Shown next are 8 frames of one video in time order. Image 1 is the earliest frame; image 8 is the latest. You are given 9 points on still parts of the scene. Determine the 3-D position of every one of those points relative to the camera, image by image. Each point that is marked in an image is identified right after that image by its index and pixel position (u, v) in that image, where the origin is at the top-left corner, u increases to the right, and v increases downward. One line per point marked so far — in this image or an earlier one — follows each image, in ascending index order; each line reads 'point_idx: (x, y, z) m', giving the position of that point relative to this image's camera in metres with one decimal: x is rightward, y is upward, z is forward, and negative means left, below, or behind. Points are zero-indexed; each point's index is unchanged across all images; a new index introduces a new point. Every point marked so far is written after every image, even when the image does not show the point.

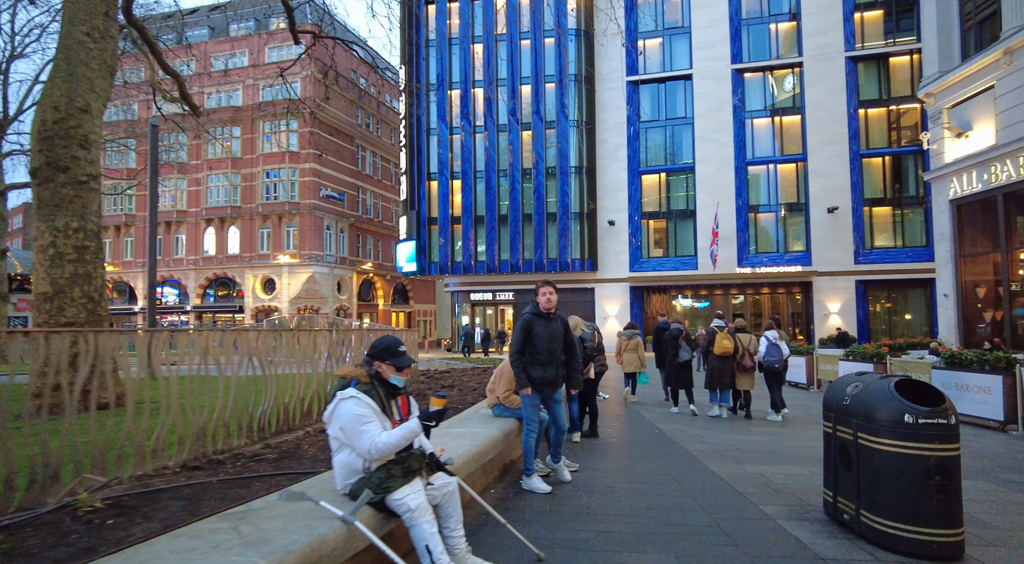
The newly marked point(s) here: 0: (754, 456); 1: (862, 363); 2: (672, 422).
0: (+2.4, -1.8, +6.9) m
1: (+7.1, -1.6, +13.8) m
2: (+2.3, -2.0, +9.8) m
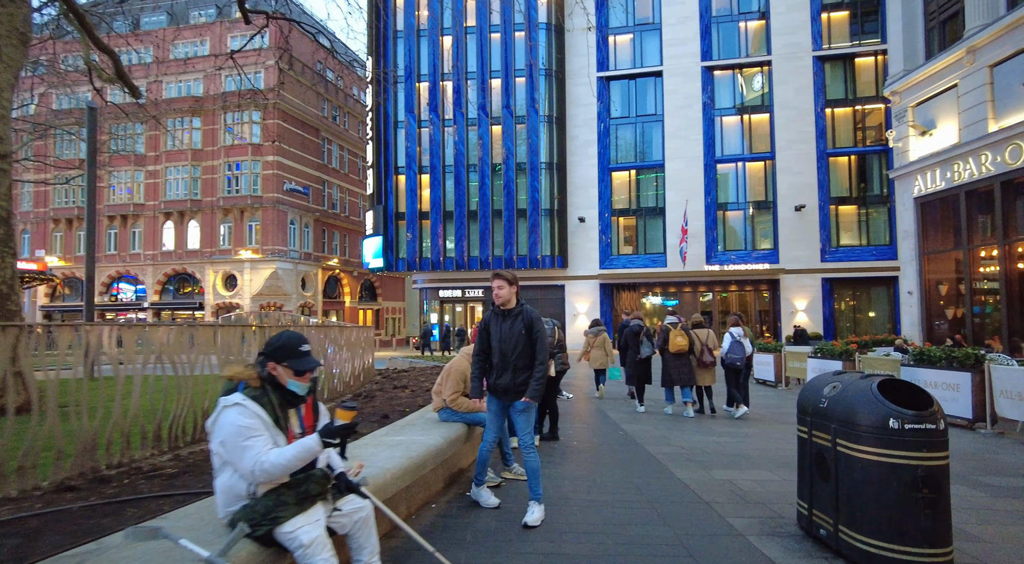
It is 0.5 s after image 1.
0: (+2.0, -1.7, +6.5) m
1: (+6.4, -1.6, +13.6) m
2: (+1.7, -1.9, +9.4) m
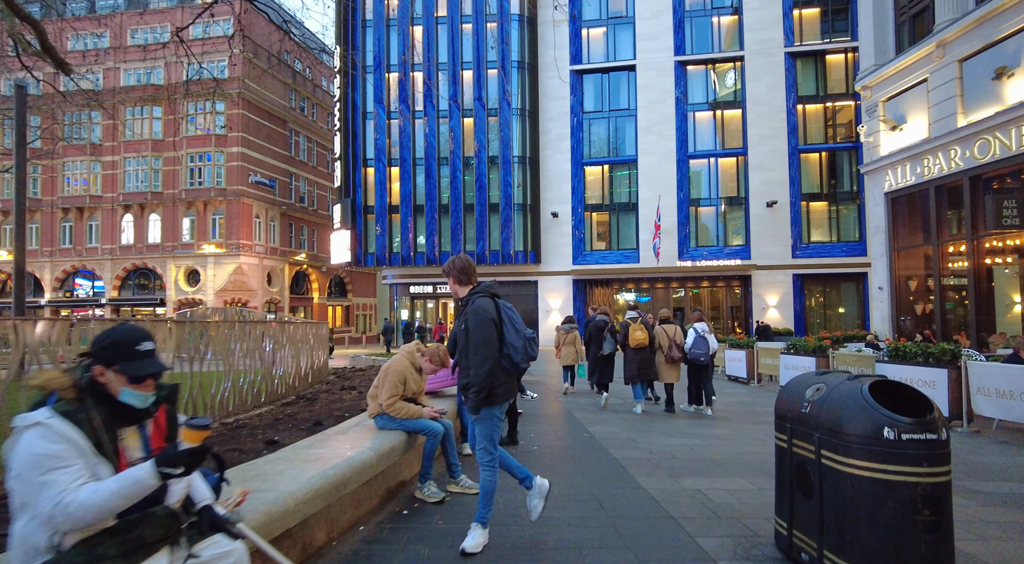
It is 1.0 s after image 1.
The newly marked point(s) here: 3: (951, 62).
0: (+1.6, -1.6, +6.0) m
1: (+5.7, -1.4, +13.3) m
2: (+1.2, -1.8, +8.9) m
3: (+12.0, +6.0, +18.7) m
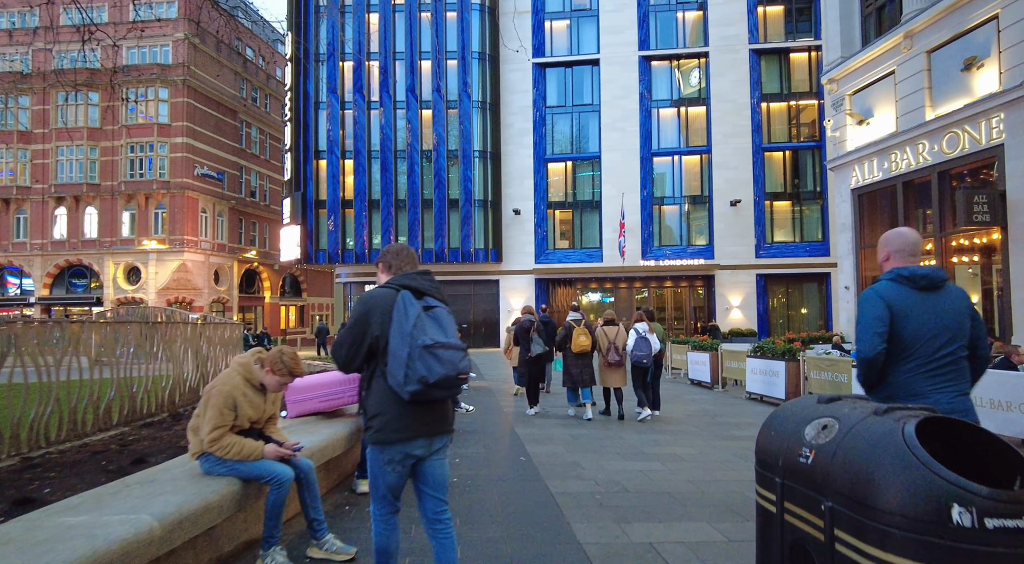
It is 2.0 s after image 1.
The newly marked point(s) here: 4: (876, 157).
0: (+0.9, -1.6, +4.8) m
1: (+4.7, -1.4, +12.2) m
2: (+0.4, -1.8, +7.7) m
3: (+10.8, +6.1, +18.0) m
4: (+10.5, +3.6, +19.8) m
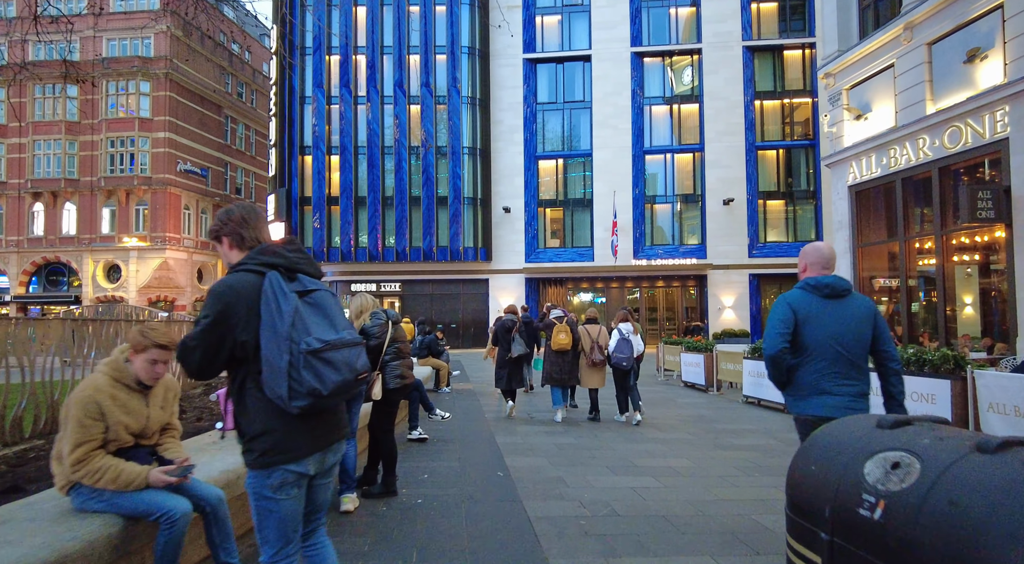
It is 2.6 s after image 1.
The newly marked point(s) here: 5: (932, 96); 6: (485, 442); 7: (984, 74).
0: (+0.7, -1.5, +4.1) m
1: (+4.4, -1.4, +11.6) m
2: (+0.2, -1.7, +7.0) m
3: (+10.4, +6.1, +17.4) m
4: (+10.2, +3.6, +19.2) m
5: (+10.4, +4.6, +17.0) m
6: (-0.3, -1.7, +7.4) m
7: (+10.7, +4.7, +15.5) m
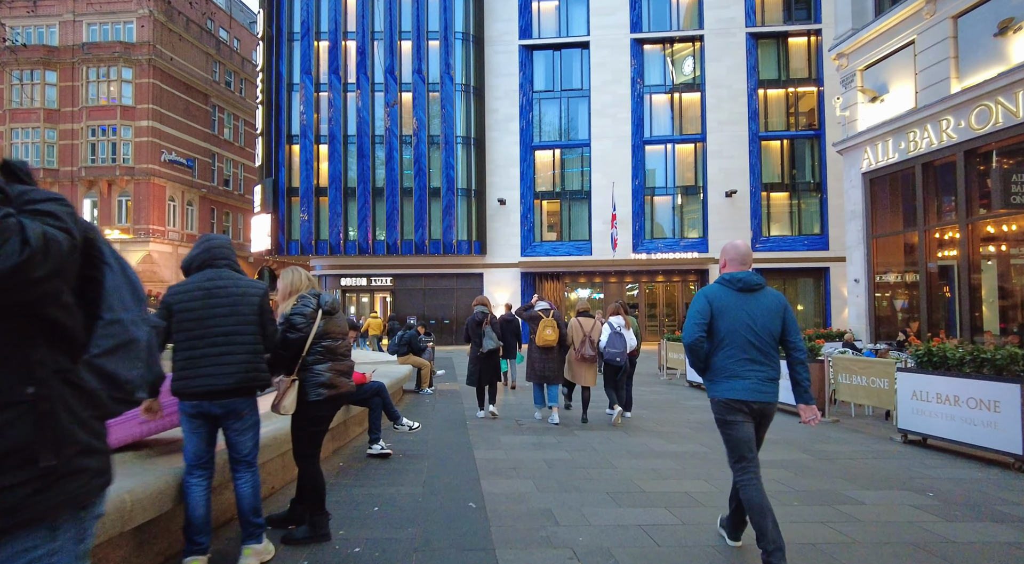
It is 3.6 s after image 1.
0: (+0.6, -1.4, +2.9) m
1: (+4.2, -1.2, +10.4) m
2: (0.0, -1.6, +5.8) m
3: (+10.3, +6.2, +16.2) m
4: (+10.0, +3.8, +18.0) m
5: (+10.3, +4.8, +15.8) m
6: (-0.5, -1.6, +6.2) m
7: (+10.5, +4.9, +14.2) m
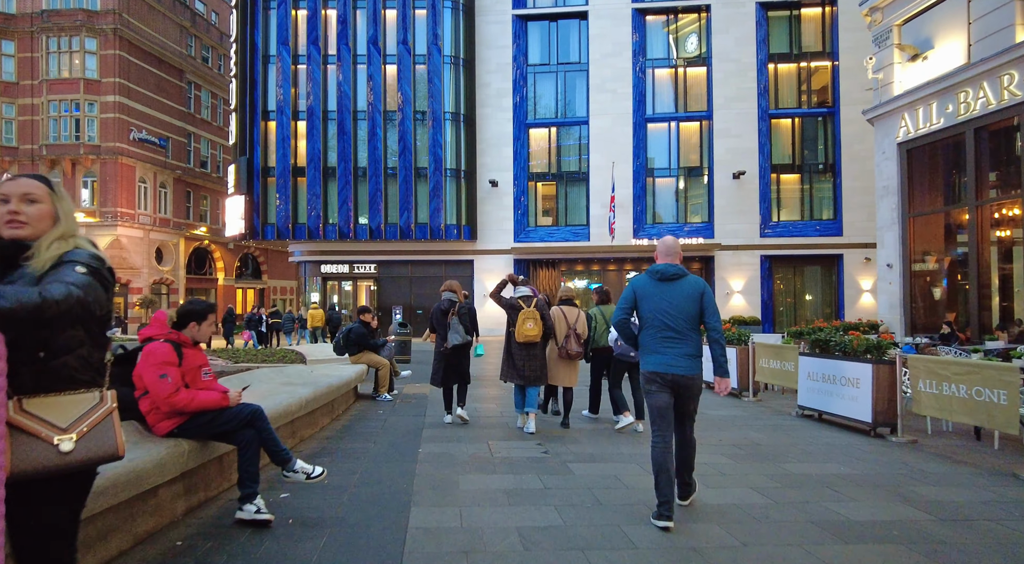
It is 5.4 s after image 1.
0: (+0.3, -1.2, +0.6) m
1: (+4.0, -0.9, +8.1) m
2: (-0.2, -1.4, +3.5) m
3: (+10.0, +6.6, +13.8) m
4: (+9.7, +4.2, +15.7) m
5: (+10.0, +5.1, +13.4) m
6: (-0.7, -1.4, +3.9) m
7: (+10.2, +5.2, +11.9) m
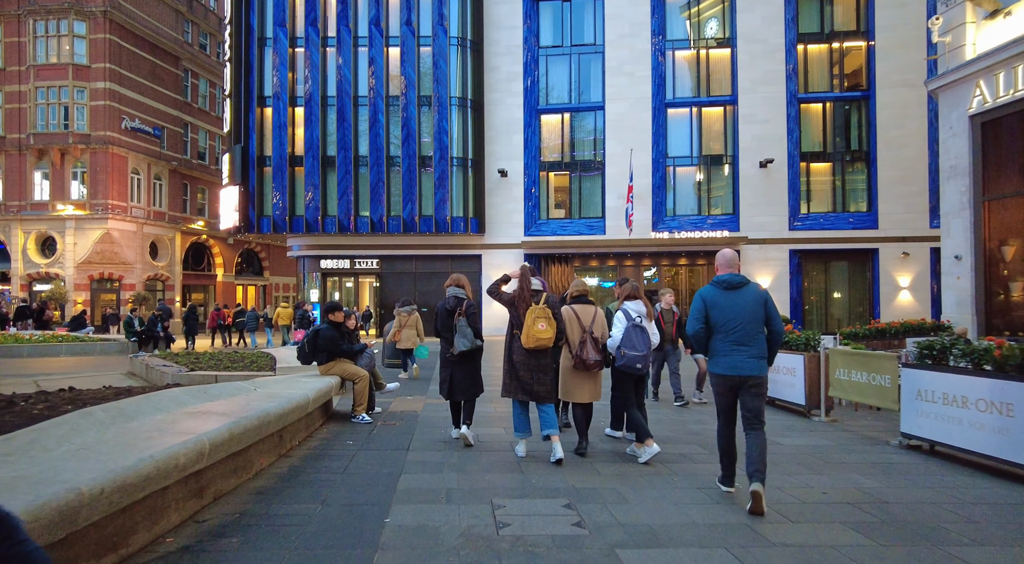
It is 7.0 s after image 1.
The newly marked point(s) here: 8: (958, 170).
0: (+0.4, -1.1, -1.5) m
1: (+4.1, -0.8, +6.0) m
2: (-0.2, -1.3, +1.4) m
3: (+10.2, +6.7, +11.6) m
4: (+9.9, +4.3, +13.4) m
5: (+10.2, +5.3, +11.2) m
6: (-0.7, -1.3, +1.8) m
7: (+10.4, +5.3, +9.7) m
8: (+10.0, +2.5, +15.3) m
